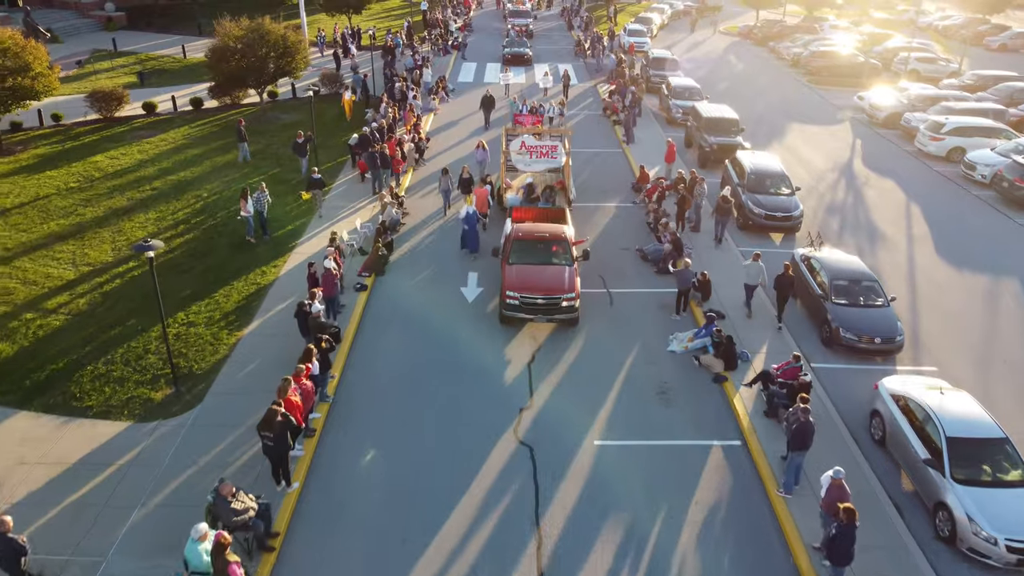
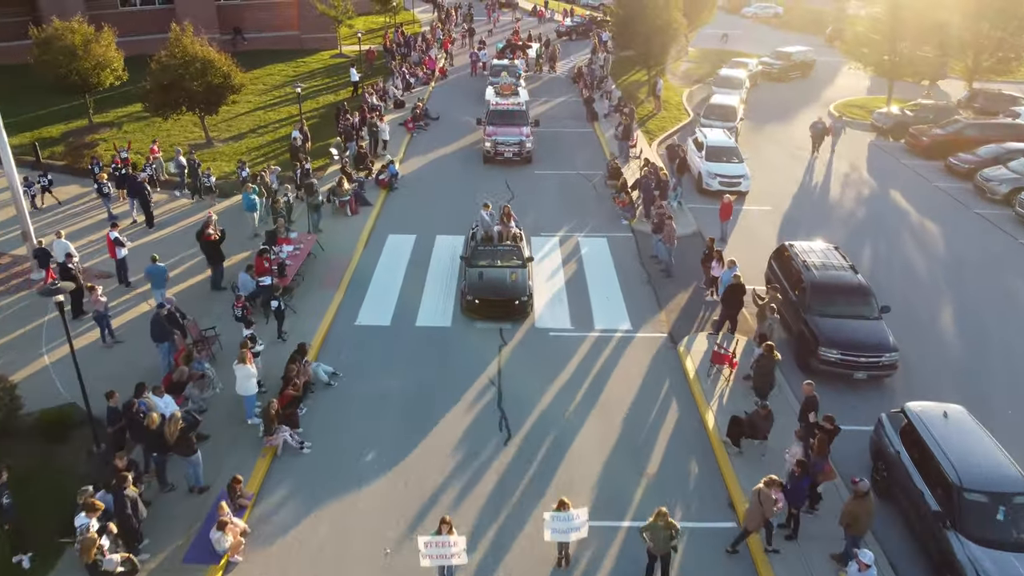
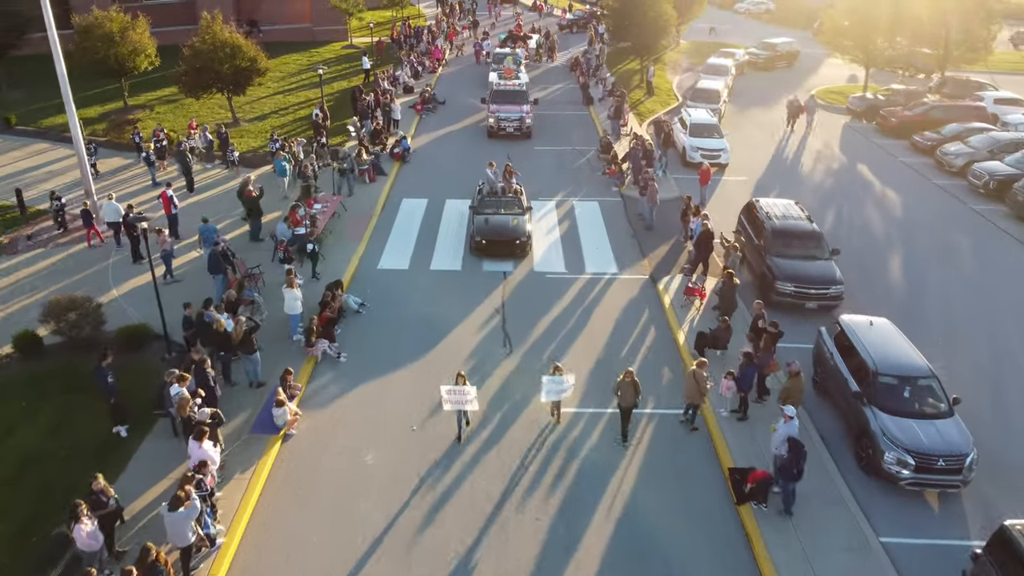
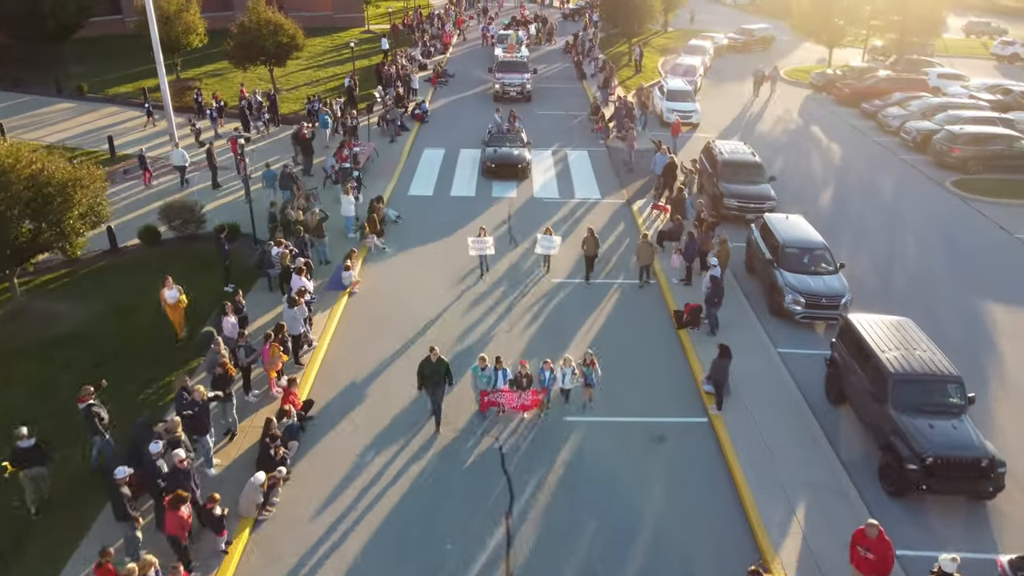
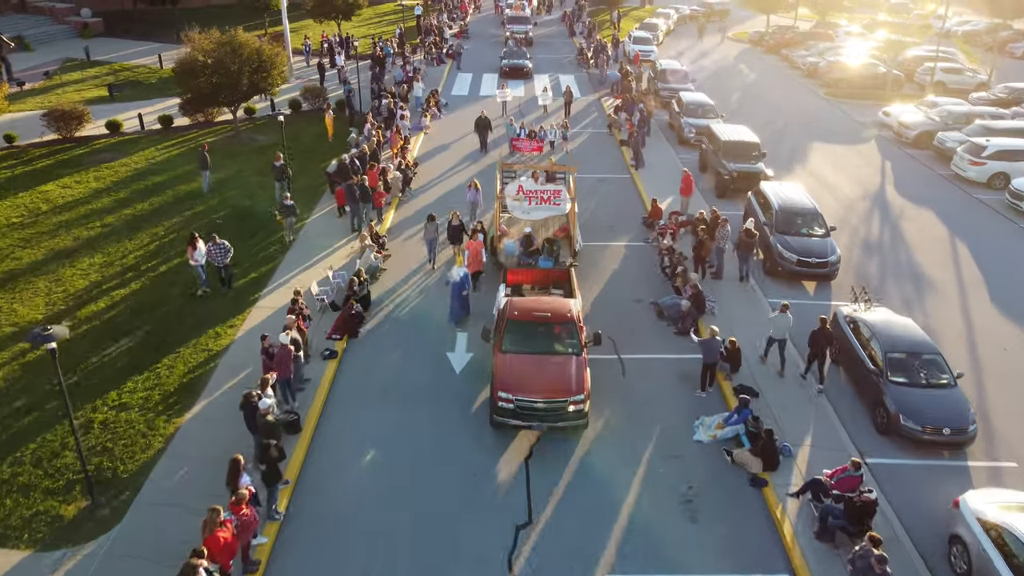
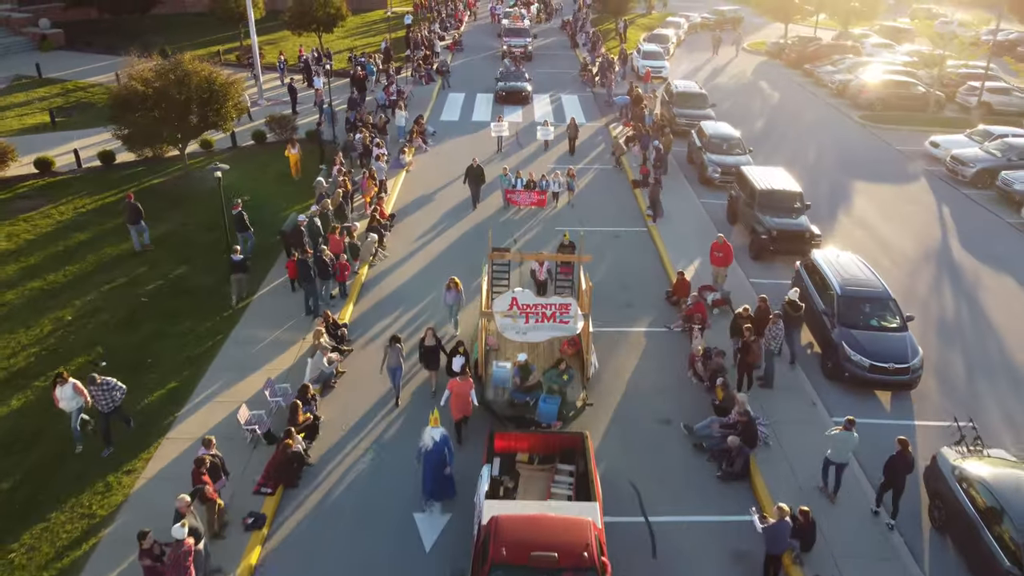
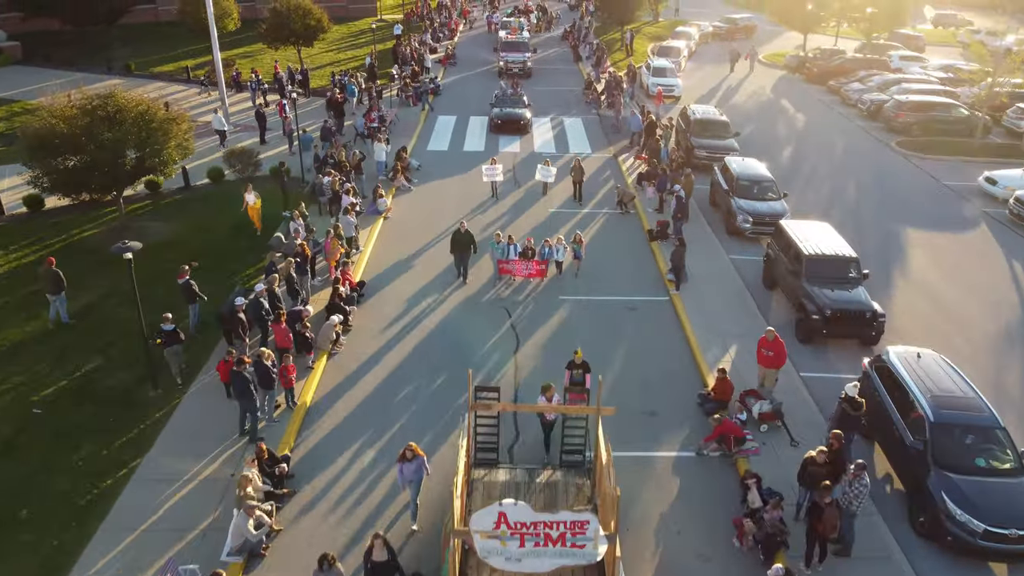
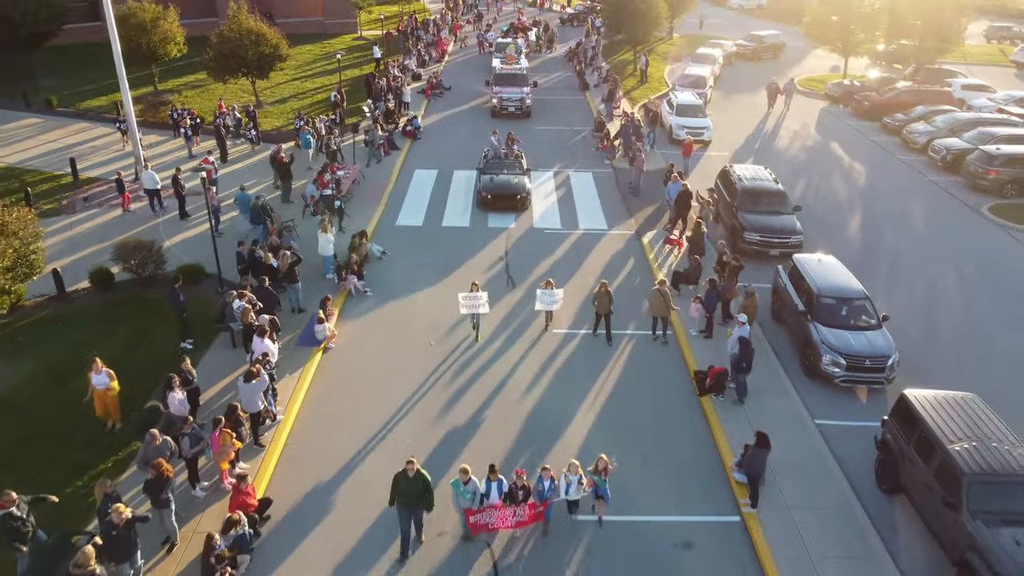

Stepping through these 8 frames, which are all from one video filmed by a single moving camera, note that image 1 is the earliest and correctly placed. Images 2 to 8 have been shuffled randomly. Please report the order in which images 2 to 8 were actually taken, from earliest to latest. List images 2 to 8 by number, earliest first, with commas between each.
5, 6, 7, 4, 8, 3, 2
